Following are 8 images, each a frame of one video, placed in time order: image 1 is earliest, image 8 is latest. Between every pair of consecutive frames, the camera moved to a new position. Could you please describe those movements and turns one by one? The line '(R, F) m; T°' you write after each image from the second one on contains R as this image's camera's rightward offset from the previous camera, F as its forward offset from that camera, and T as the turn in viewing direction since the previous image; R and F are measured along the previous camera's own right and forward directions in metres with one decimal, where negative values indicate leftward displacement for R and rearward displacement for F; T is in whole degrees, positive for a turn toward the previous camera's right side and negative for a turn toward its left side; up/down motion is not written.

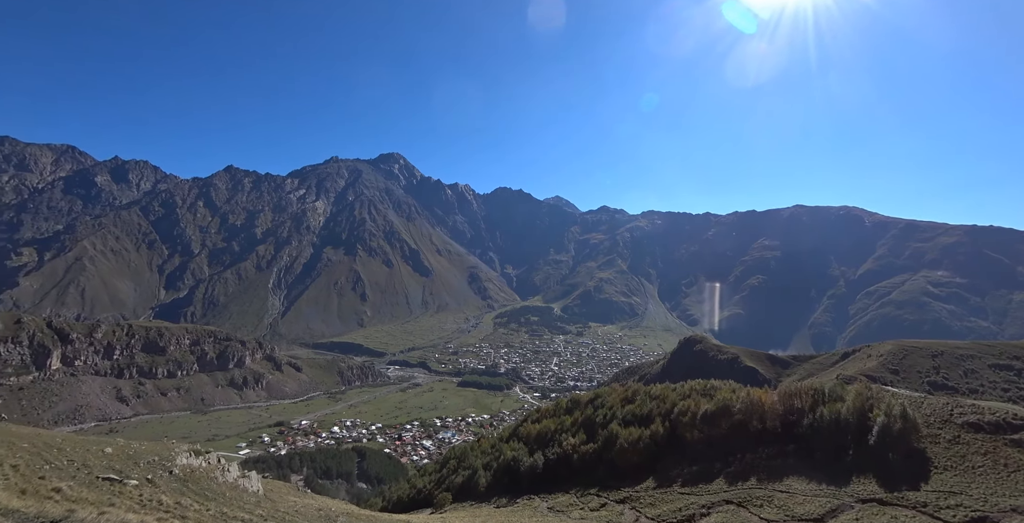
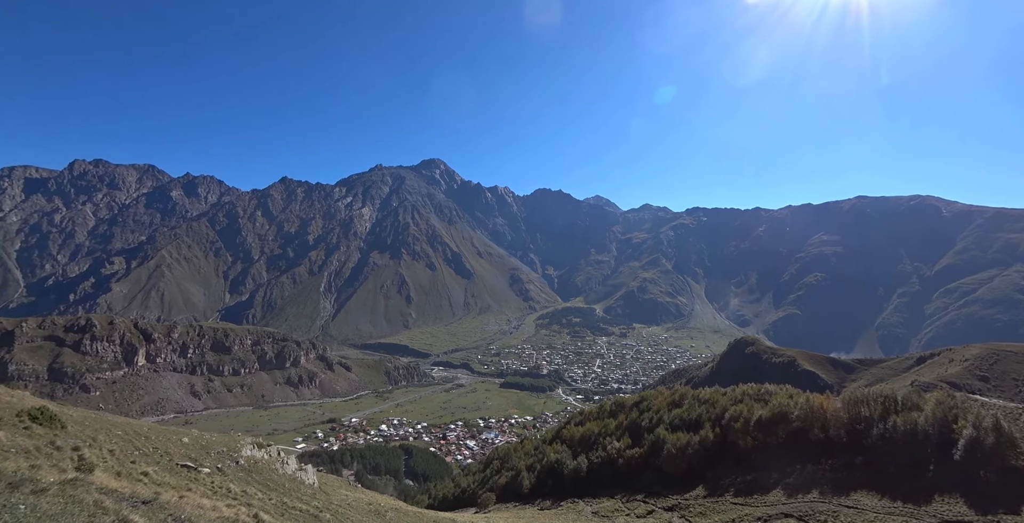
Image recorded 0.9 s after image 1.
(+0.2, -2.0) m; -5°
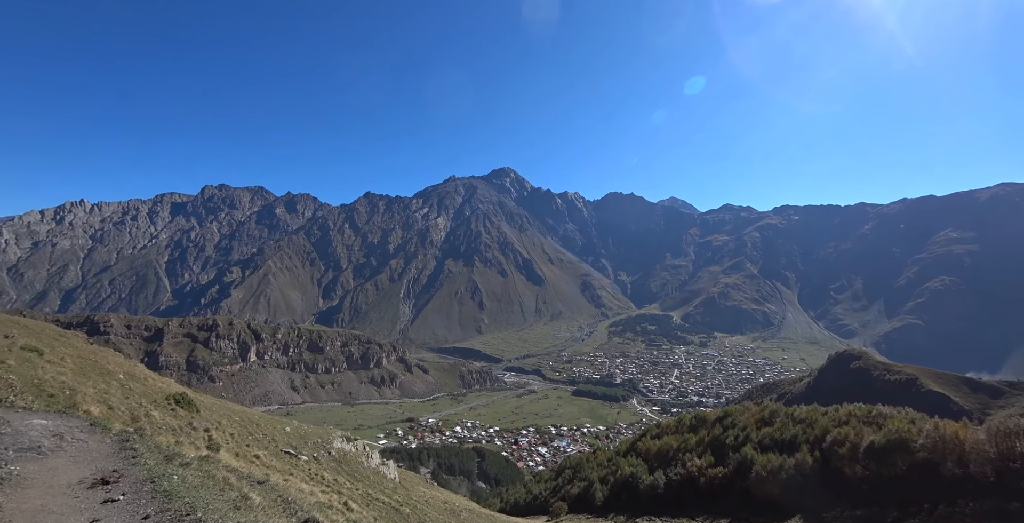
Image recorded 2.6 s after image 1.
(+0.4, -2.6) m; -8°
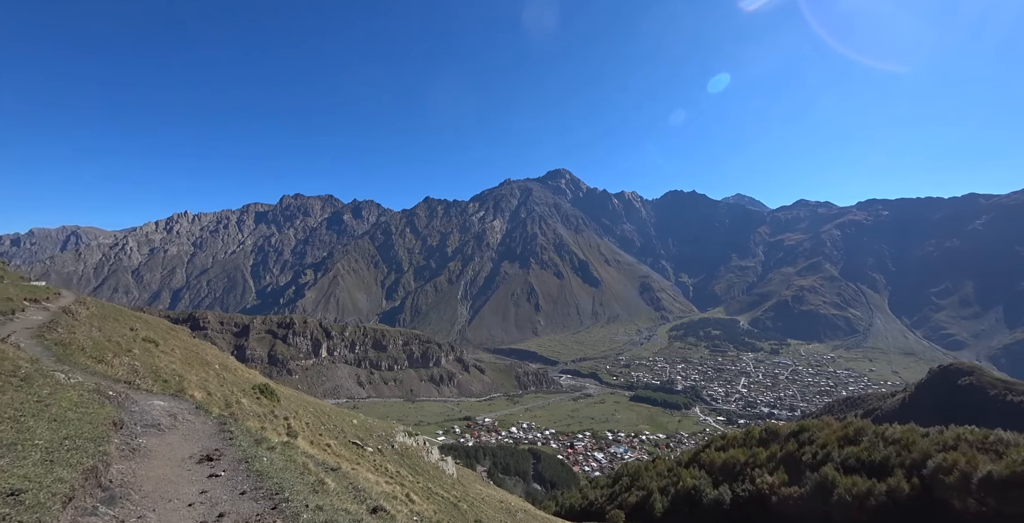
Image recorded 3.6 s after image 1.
(+0.2, -1.5) m; -6°
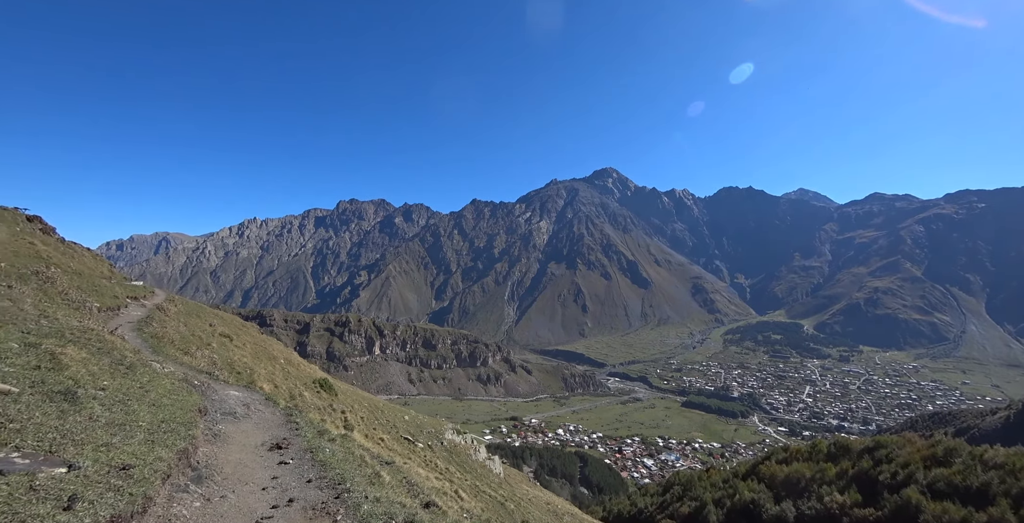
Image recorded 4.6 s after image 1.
(+0.1, -0.8) m; -5°
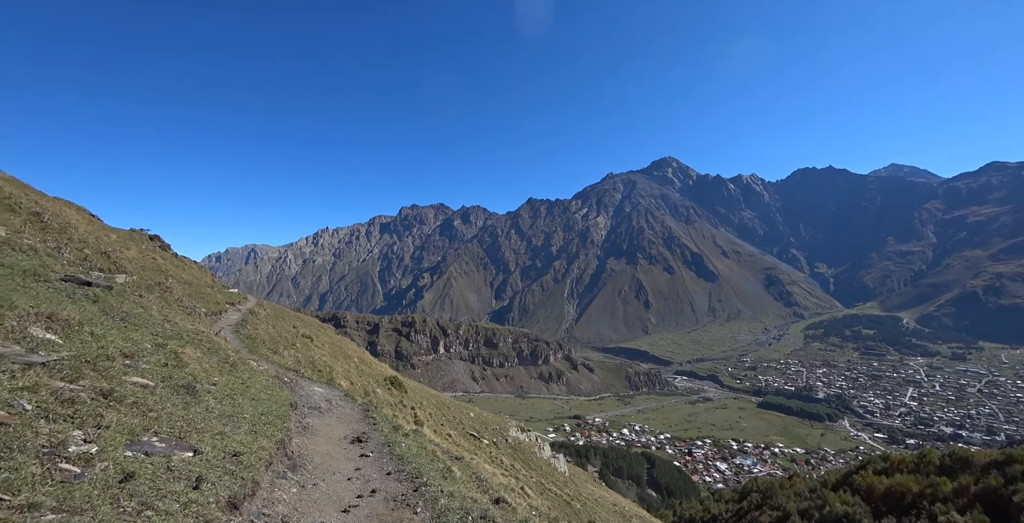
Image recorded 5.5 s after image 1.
(-0.1, -0.7) m; -6°
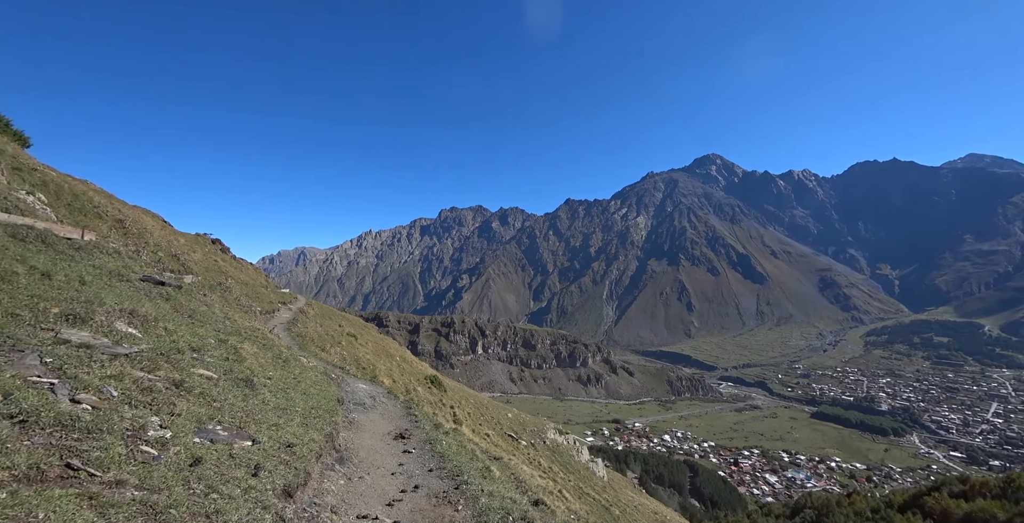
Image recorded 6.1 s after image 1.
(0.0, -0.3) m; -4°
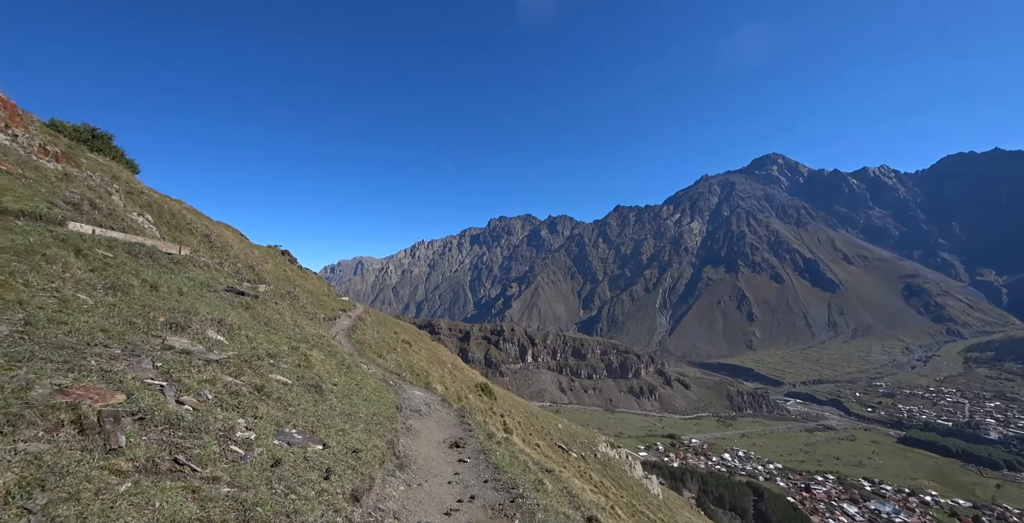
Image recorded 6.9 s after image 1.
(-0.2, -0.2) m; -5°
